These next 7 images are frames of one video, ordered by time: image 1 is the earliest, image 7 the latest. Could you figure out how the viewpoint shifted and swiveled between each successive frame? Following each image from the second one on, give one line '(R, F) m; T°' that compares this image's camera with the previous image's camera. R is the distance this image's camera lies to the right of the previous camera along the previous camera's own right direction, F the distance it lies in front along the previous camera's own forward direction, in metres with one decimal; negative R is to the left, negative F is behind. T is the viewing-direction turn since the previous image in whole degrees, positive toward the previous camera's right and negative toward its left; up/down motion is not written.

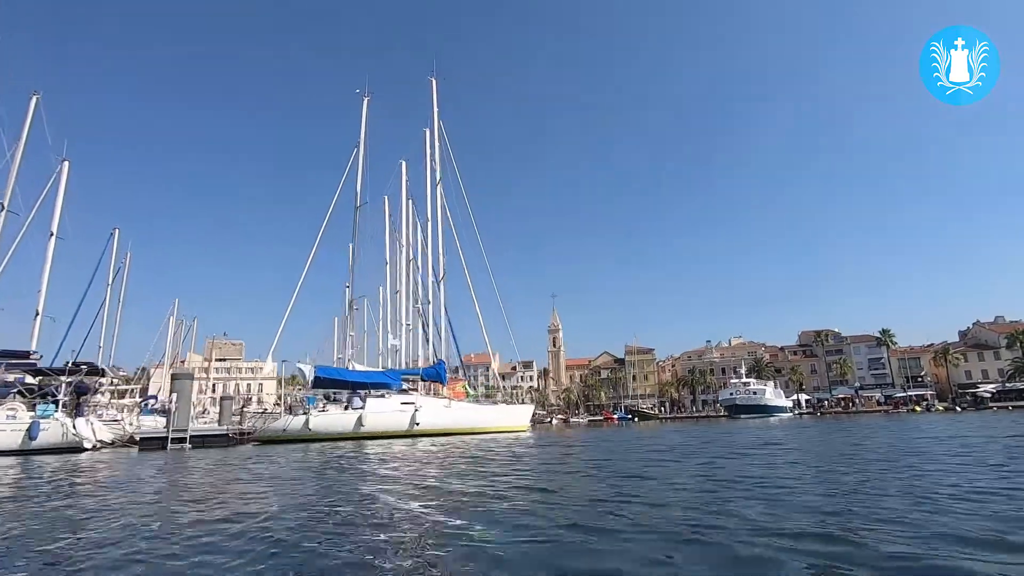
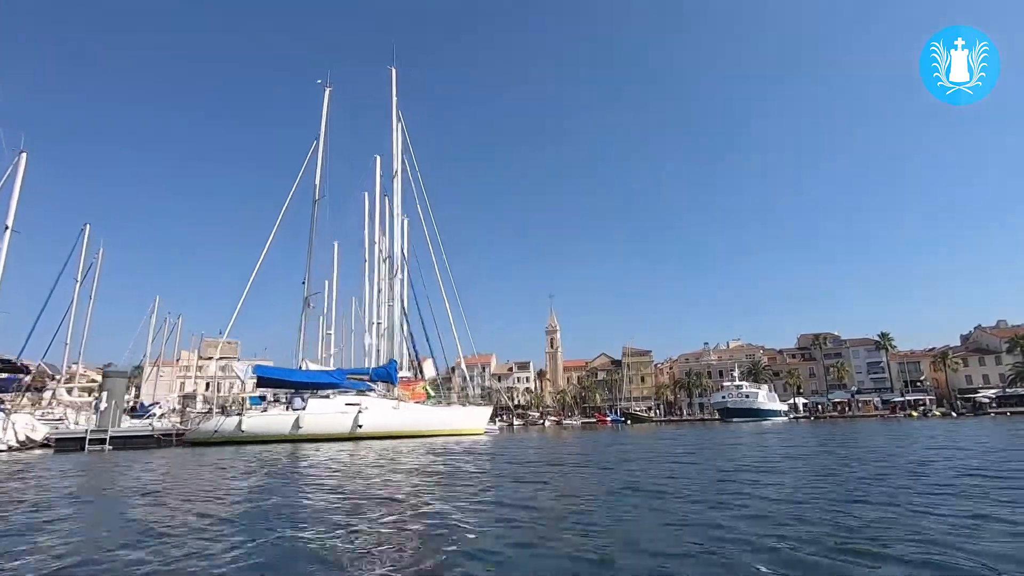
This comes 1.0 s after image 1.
(+0.9, +0.6) m; 0°
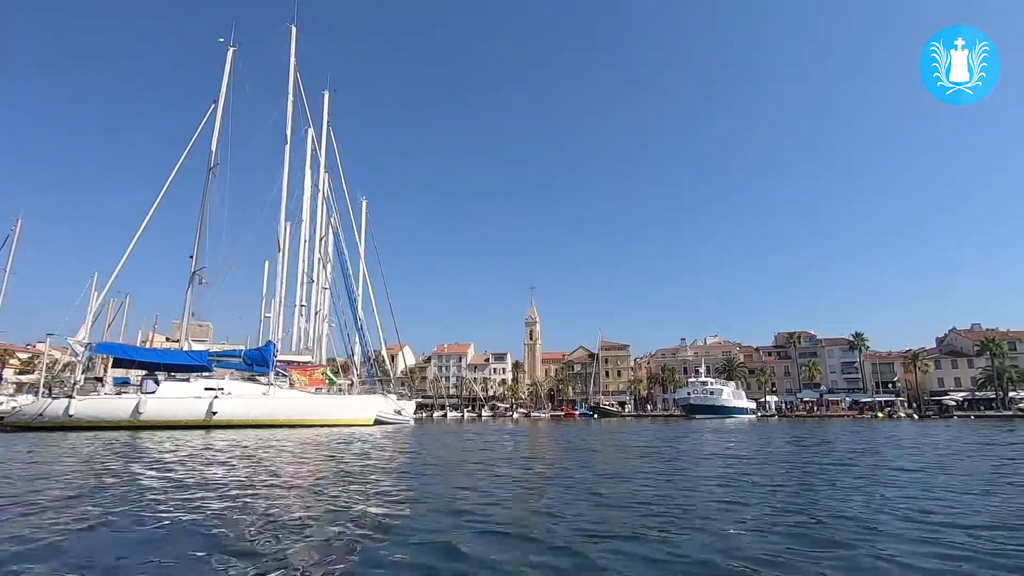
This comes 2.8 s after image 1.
(+1.8, +1.0) m; +1°
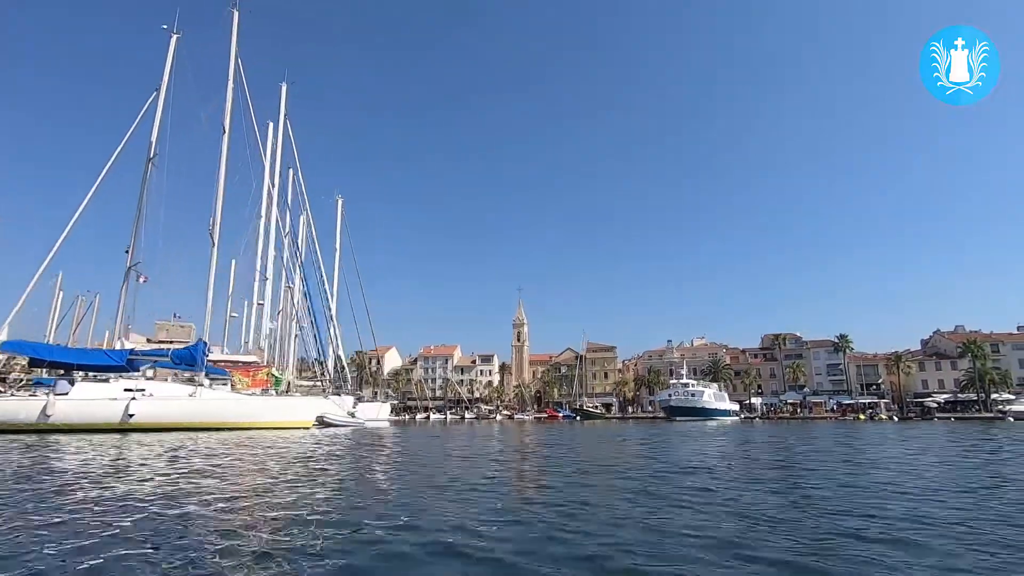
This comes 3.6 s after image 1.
(+0.8, +0.5) m; +1°
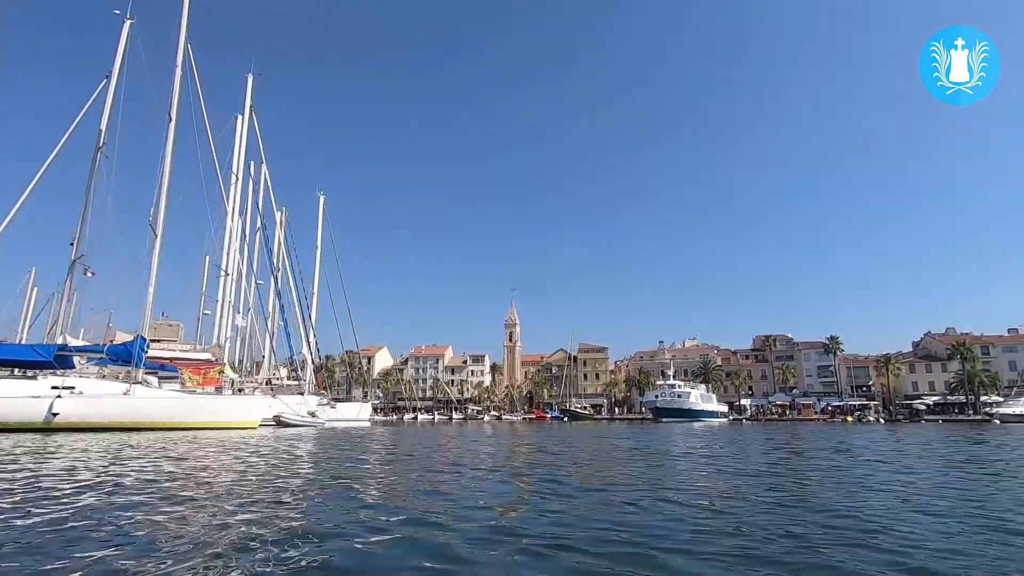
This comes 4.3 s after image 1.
(+0.7, +0.4) m; 0°
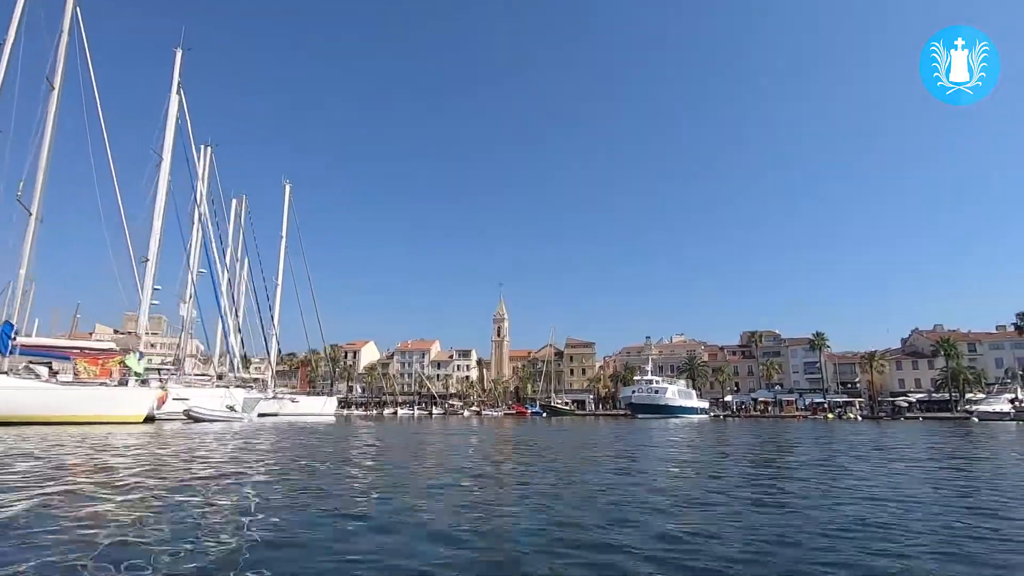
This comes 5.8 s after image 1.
(+1.4, +0.8) m; 0°
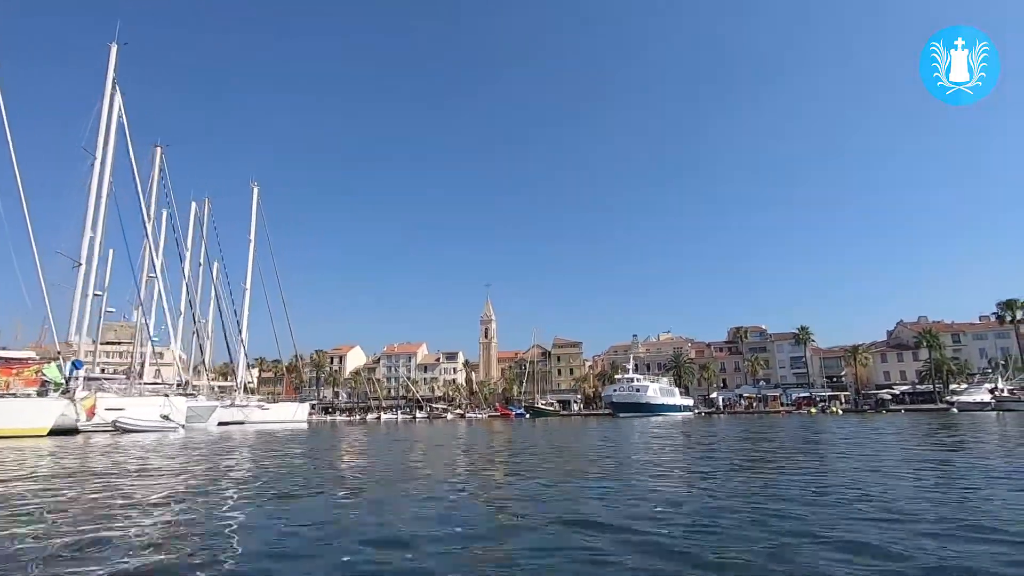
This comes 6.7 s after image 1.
(+0.9, +0.5) m; +1°
